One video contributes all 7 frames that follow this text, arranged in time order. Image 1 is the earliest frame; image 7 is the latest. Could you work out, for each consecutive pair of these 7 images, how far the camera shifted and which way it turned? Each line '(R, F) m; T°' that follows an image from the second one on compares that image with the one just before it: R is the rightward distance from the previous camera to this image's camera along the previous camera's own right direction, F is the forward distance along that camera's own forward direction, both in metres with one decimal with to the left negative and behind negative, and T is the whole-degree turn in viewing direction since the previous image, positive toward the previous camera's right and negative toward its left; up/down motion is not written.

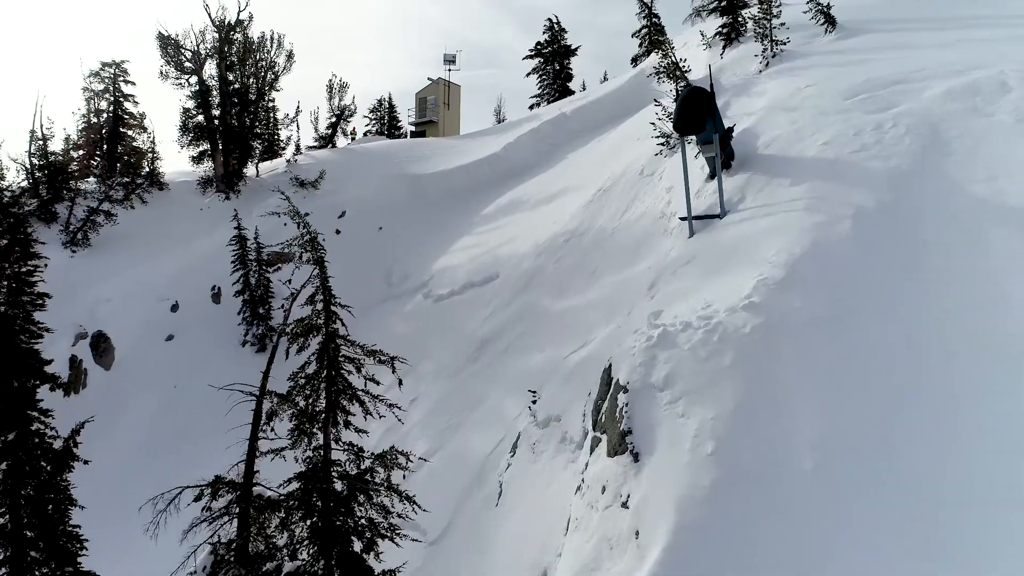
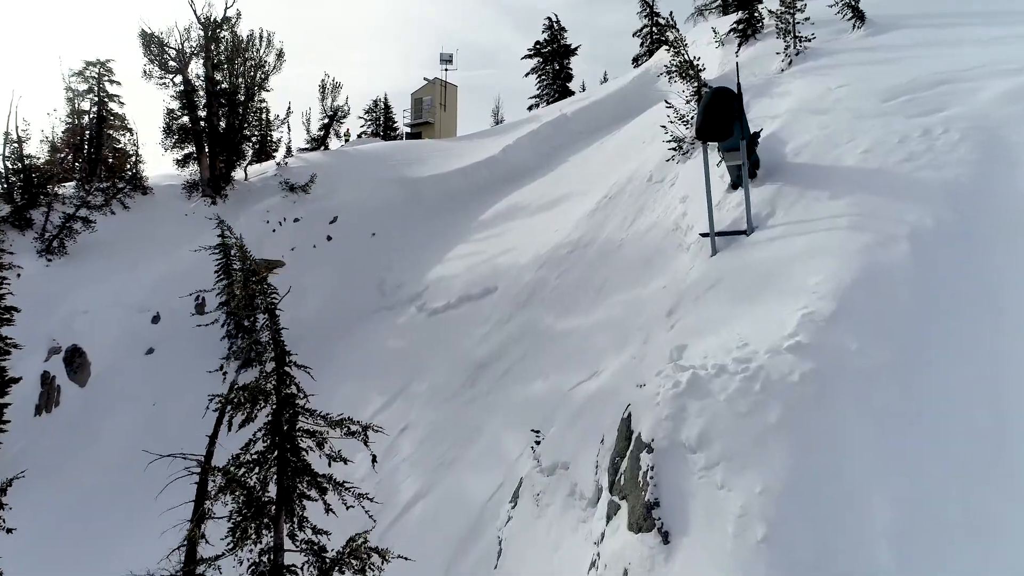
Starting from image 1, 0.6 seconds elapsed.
(0.0, +0.6) m; 0°
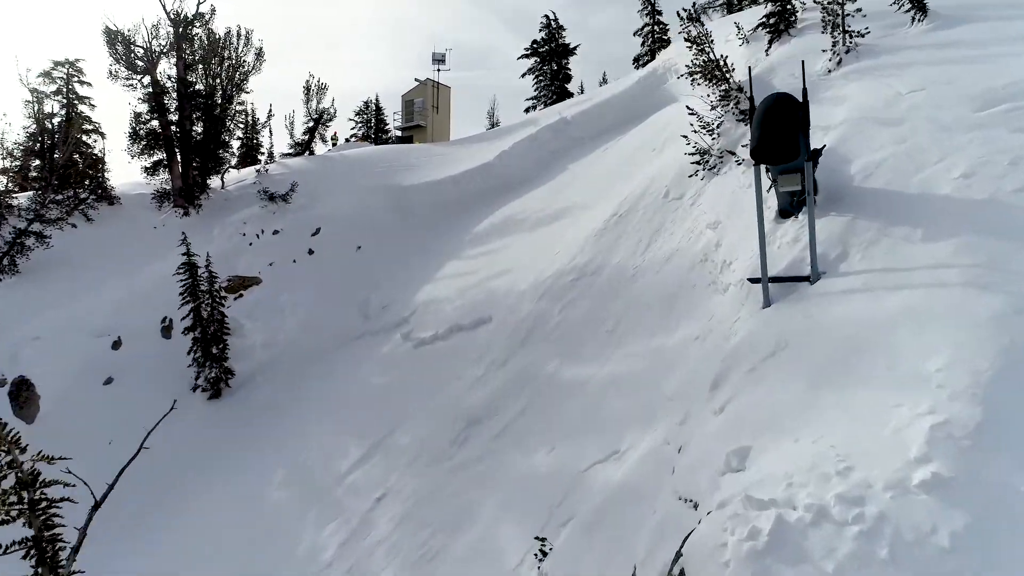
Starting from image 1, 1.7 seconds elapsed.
(0.0, +1.1) m; 0°
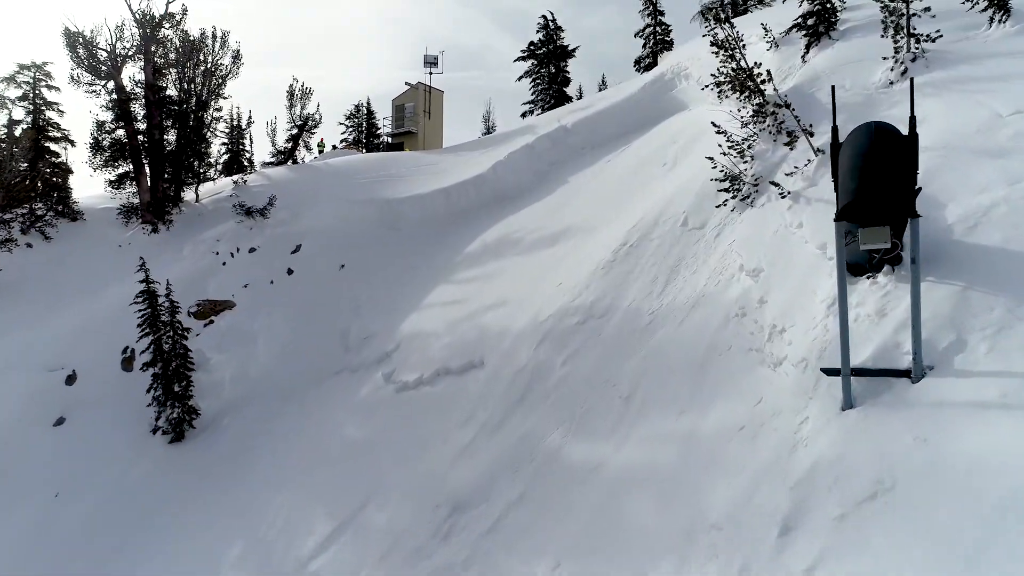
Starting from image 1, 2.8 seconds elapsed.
(0.0, +1.1) m; 0°
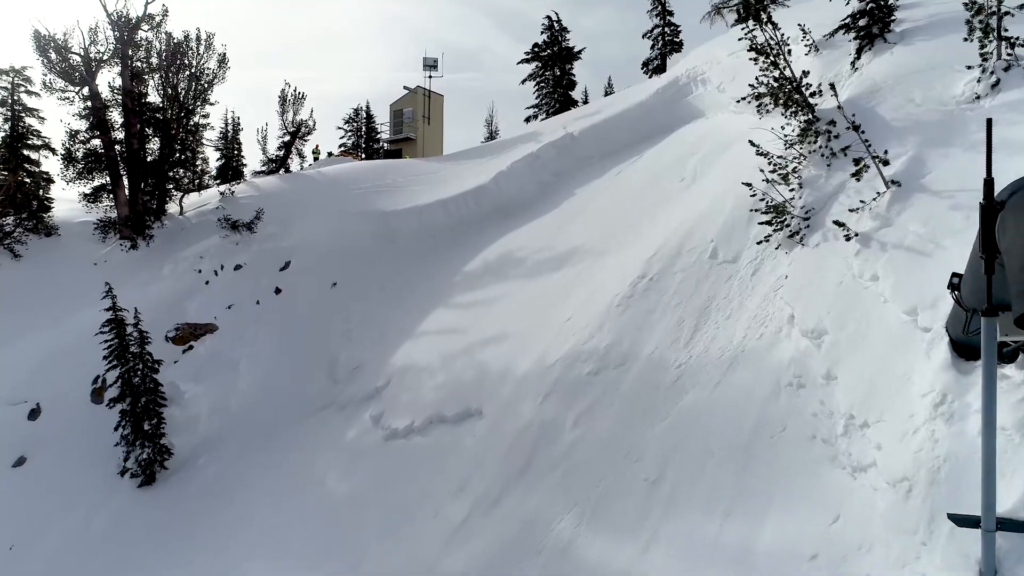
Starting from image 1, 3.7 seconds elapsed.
(0.0, +0.9) m; 0°
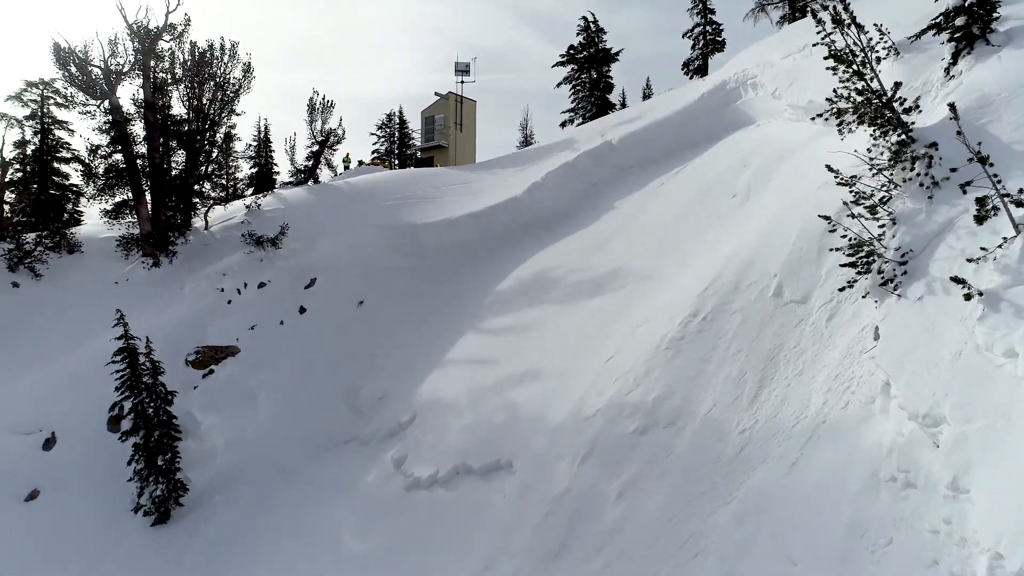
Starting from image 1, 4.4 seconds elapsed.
(0.0, +0.7) m; -3°
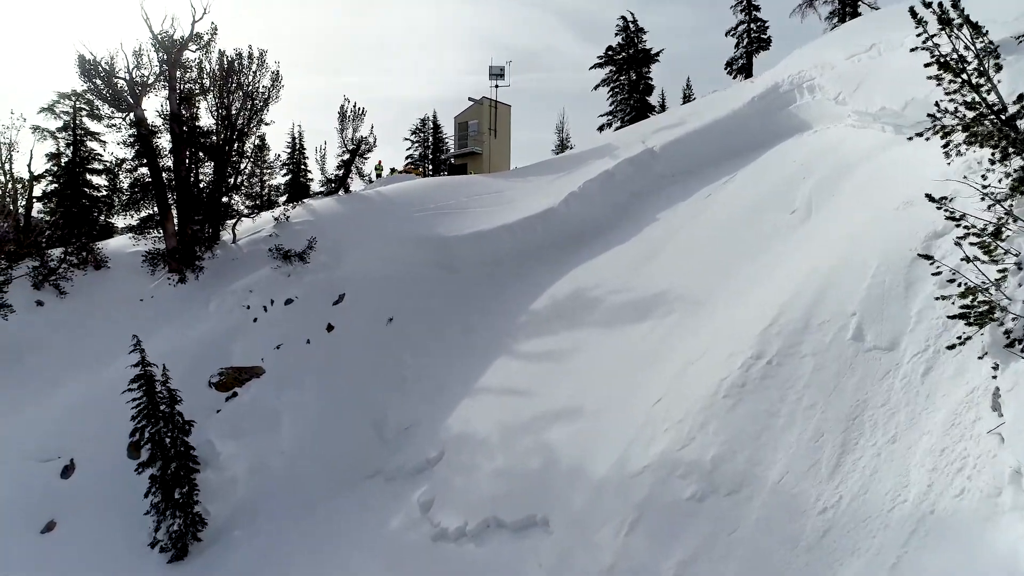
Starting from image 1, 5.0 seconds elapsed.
(0.0, +0.6) m; -3°
